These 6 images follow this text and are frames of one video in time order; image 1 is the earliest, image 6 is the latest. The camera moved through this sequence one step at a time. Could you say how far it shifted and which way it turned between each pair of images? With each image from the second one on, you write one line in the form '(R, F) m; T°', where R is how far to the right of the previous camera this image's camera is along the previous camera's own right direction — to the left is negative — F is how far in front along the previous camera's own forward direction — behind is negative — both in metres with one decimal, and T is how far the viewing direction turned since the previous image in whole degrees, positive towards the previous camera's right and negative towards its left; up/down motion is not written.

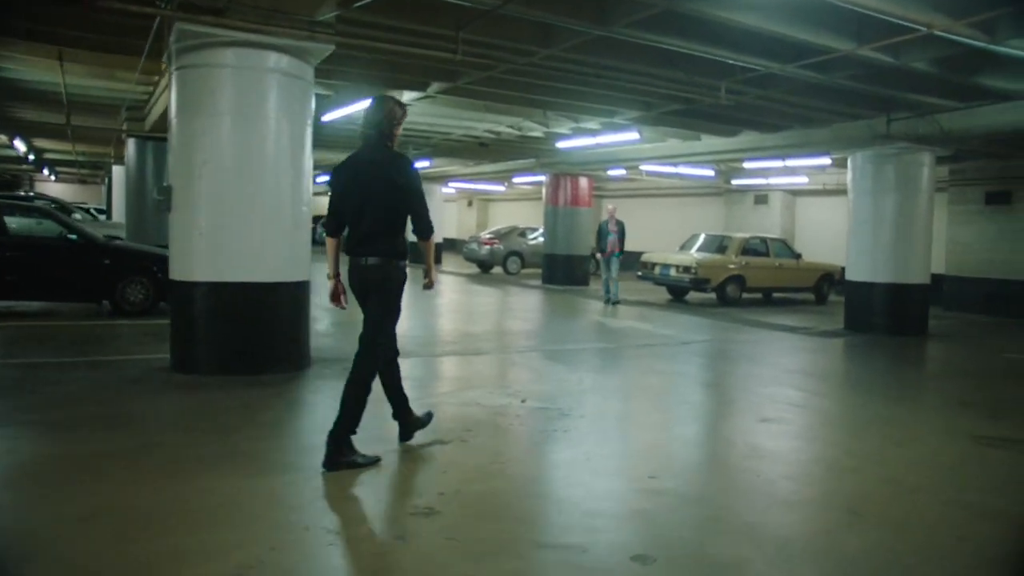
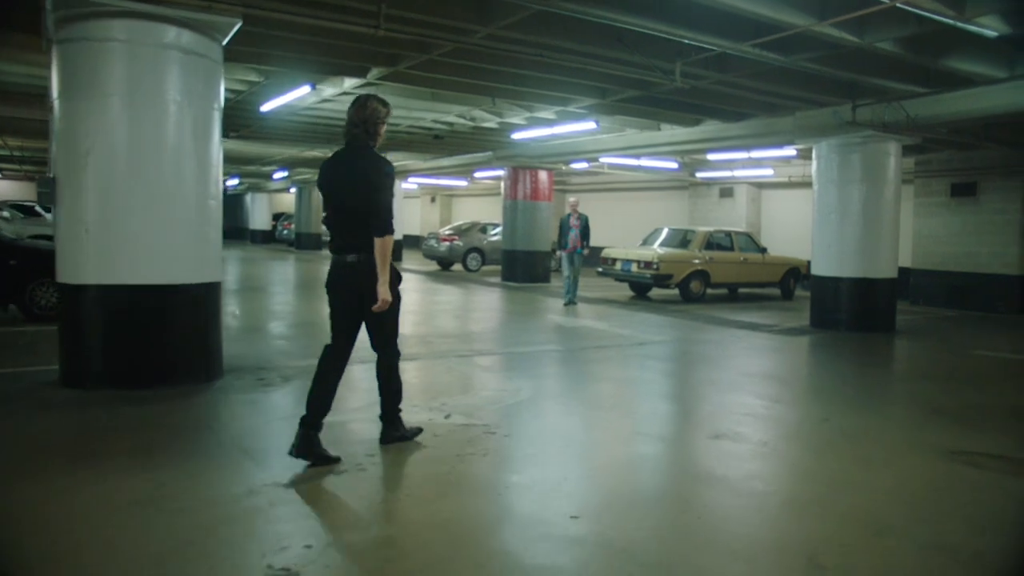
(+0.4, +0.7) m; +2°
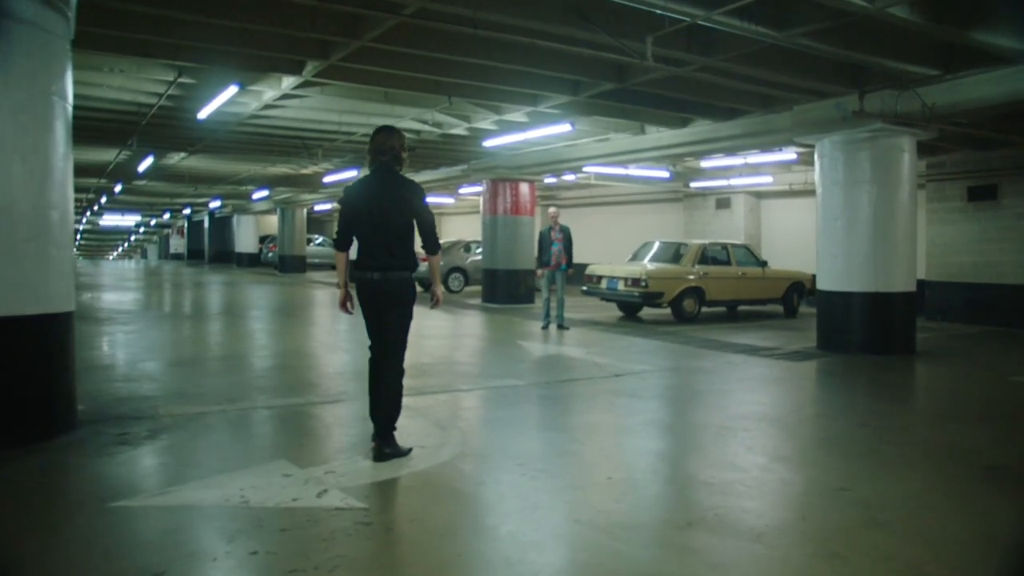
(+0.6, +1.5) m; 0°
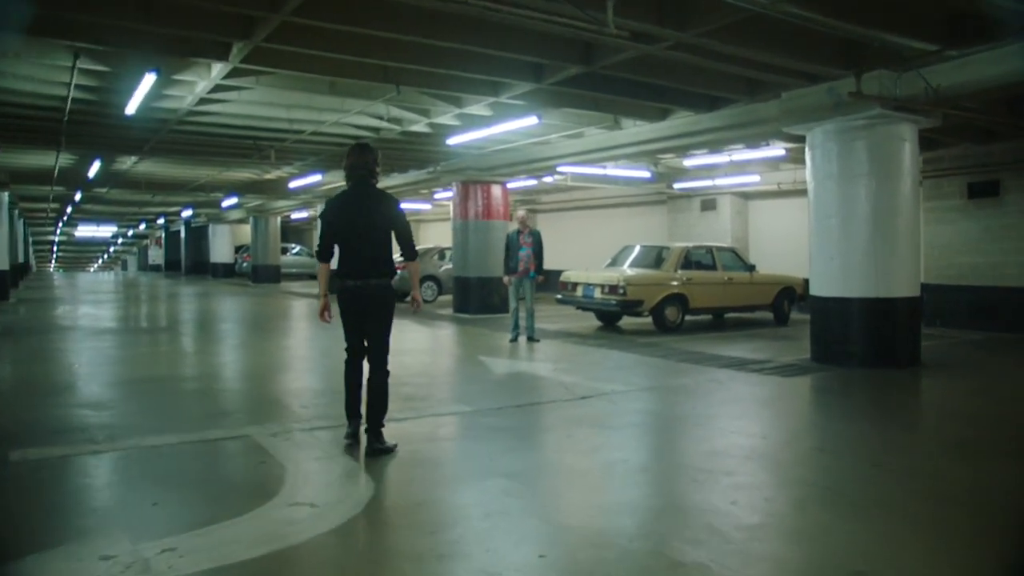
(+0.4, +1.1) m; +1°
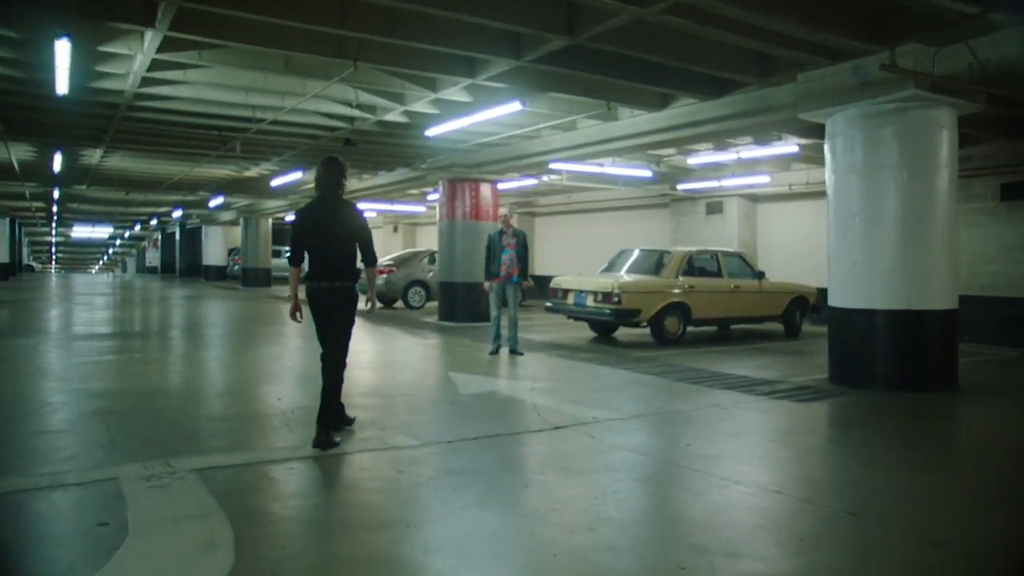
(+0.4, +1.2) m; 0°
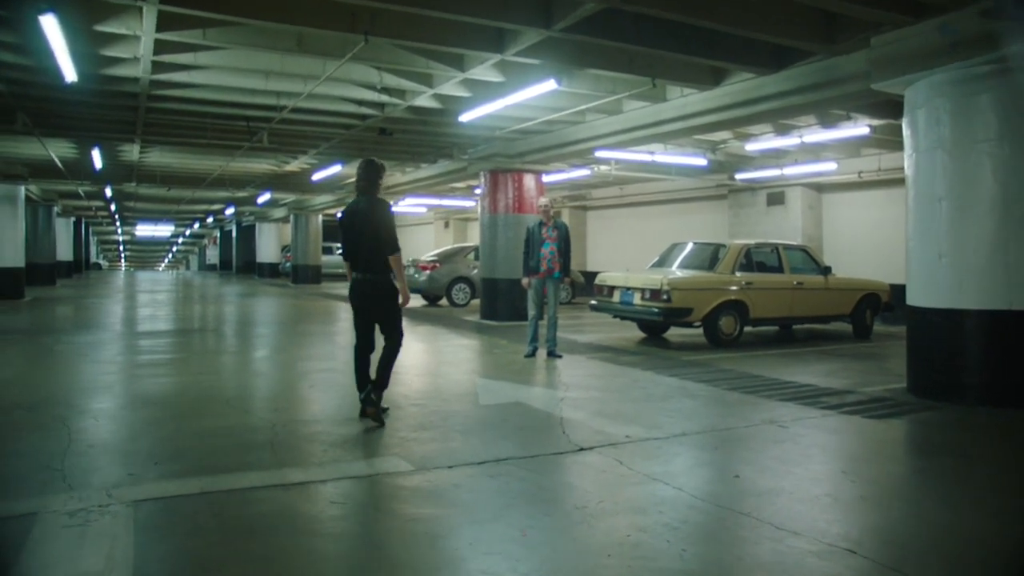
(+0.3, +0.9) m; -4°
